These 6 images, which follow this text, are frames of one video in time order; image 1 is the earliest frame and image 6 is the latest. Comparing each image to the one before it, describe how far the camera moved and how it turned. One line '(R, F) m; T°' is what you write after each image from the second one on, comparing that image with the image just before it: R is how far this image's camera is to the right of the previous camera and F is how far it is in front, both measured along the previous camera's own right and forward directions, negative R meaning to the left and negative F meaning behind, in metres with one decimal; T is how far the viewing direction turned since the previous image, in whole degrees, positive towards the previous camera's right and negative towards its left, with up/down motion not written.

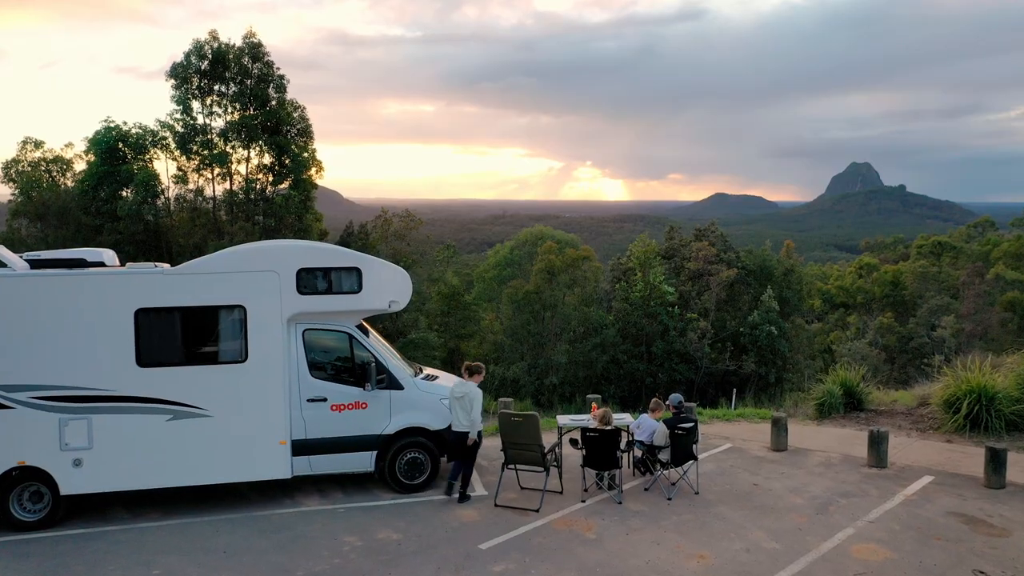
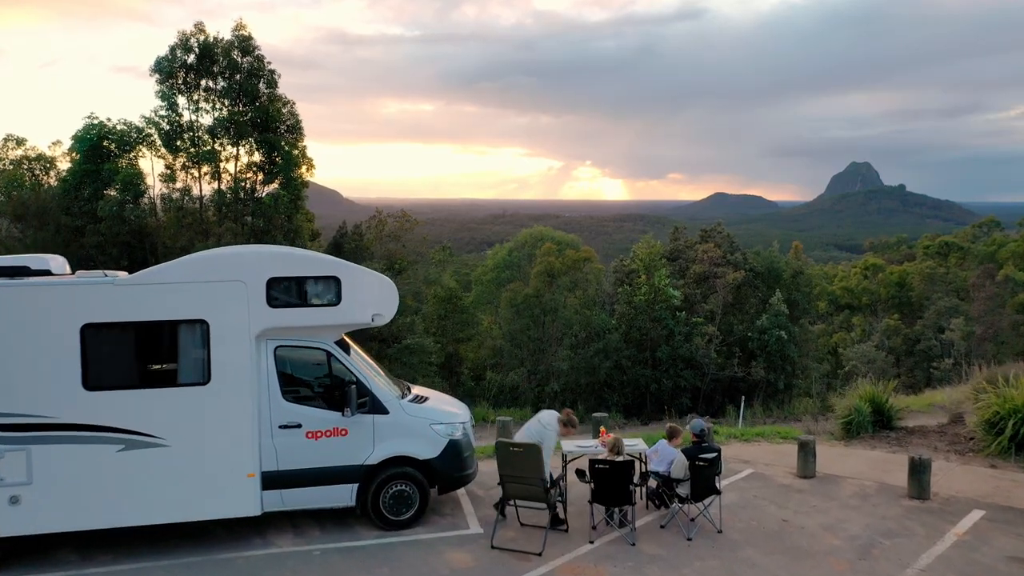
(0.0, +0.5) m; 0°
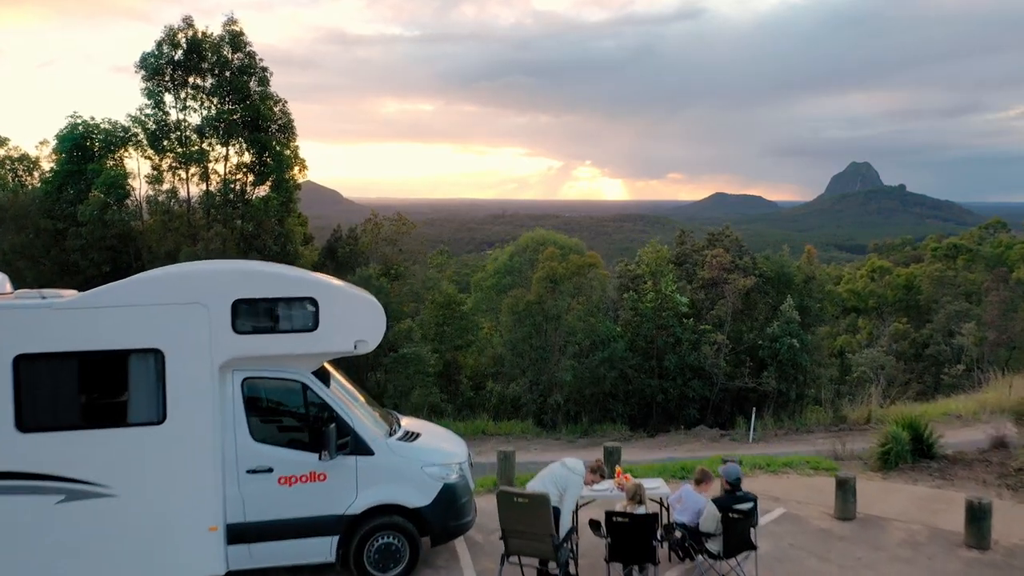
(0.0, +0.5) m; 0°
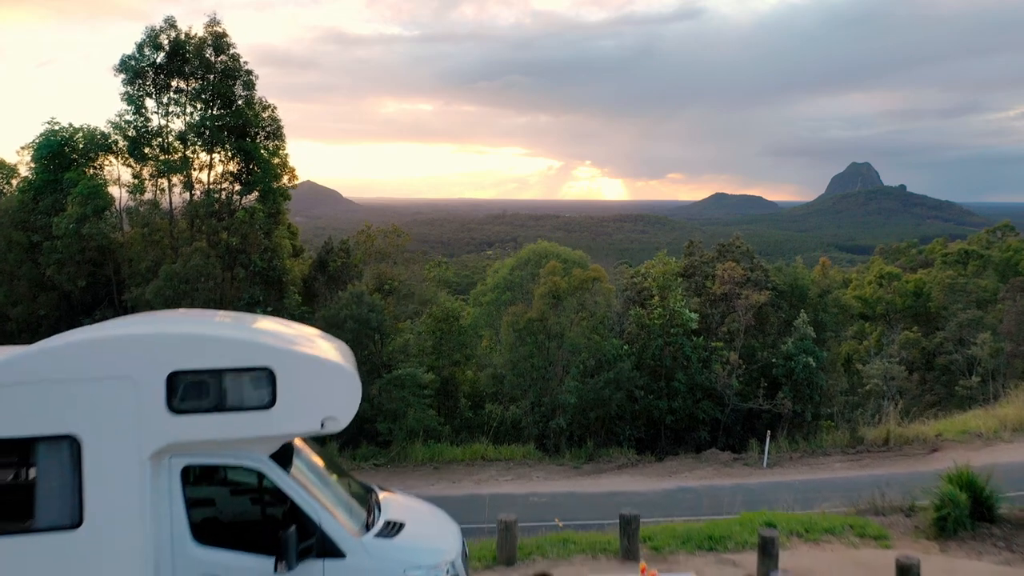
(0.0, +0.7) m; 0°
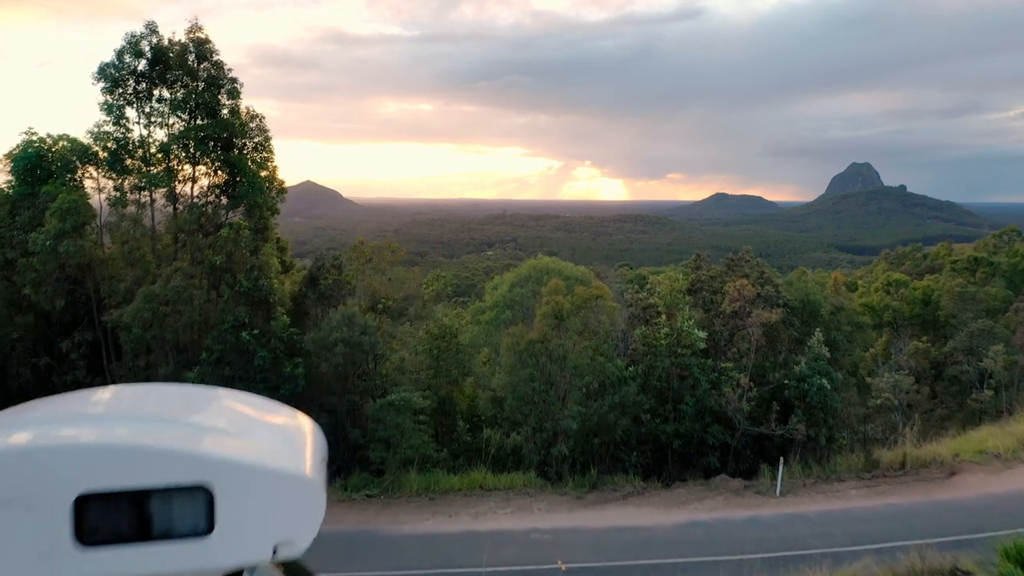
(0.0, +0.6) m; 0°
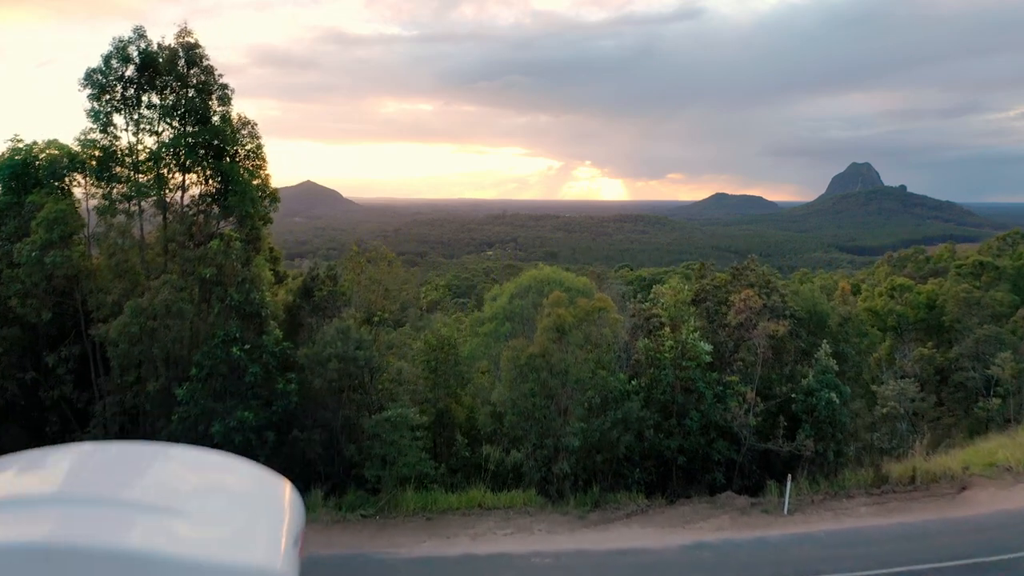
(0.0, +0.3) m; 0°
